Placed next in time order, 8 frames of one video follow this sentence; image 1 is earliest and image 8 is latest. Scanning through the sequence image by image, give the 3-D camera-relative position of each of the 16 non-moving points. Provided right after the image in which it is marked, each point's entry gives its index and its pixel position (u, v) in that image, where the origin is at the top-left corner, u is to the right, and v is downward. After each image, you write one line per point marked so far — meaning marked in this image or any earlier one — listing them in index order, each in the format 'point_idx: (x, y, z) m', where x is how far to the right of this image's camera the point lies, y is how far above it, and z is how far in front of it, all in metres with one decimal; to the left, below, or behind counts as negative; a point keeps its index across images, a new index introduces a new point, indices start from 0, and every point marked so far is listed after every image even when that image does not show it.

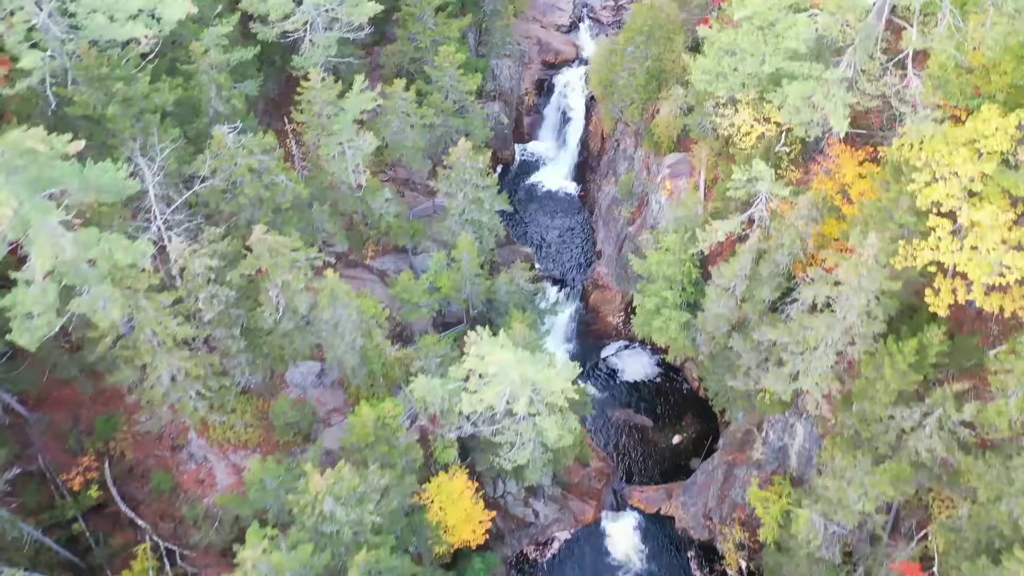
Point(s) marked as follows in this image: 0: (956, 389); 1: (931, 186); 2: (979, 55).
0: (+9.6, -2.1, +17.7) m
1: (+9.0, +2.2, +17.4) m
2: (+9.6, +4.9, +16.9) m
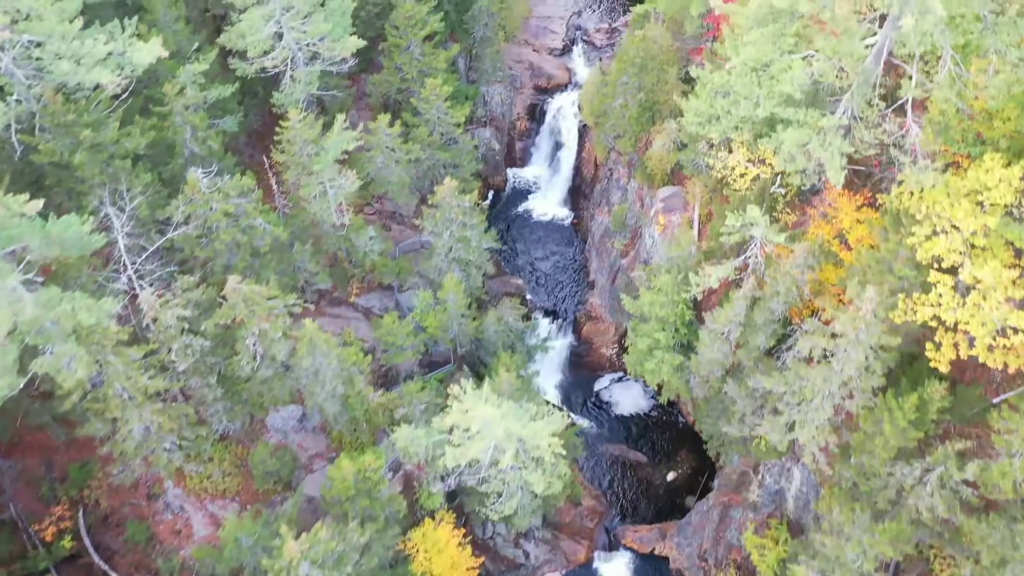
0: (+9.3, -3.3, +17.0) m
1: (+8.6, +1.0, +16.7) m
2: (+9.3, +3.7, +16.1) m
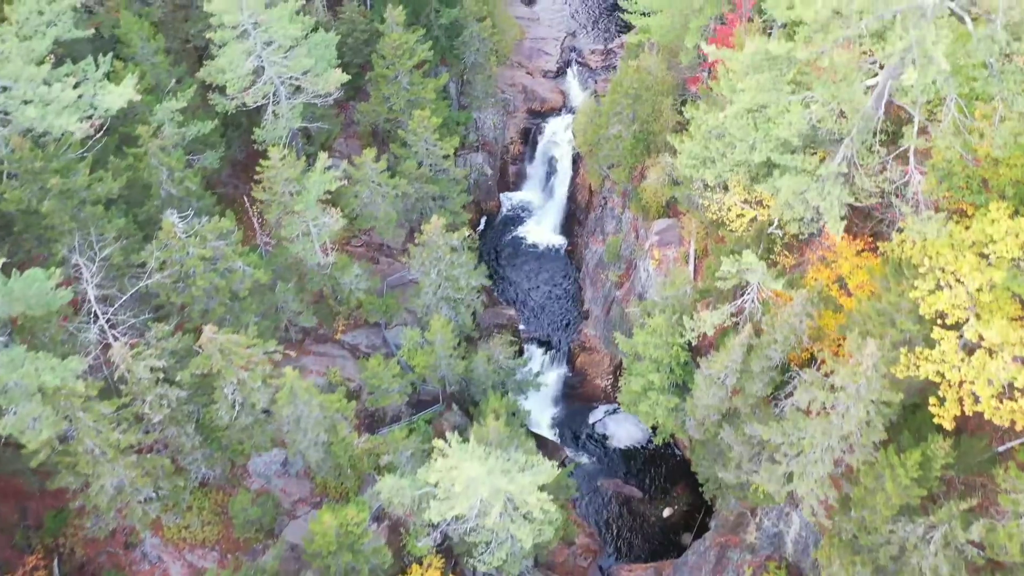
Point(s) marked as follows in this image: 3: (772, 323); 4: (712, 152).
0: (+9.0, -4.4, +16.2) m
1: (+8.3, -0.1, +15.9) m
2: (+9.0, +2.6, +15.4) m
3: (+6.1, -0.8, +19.1) m
4: (+4.6, +3.1, +18.7) m
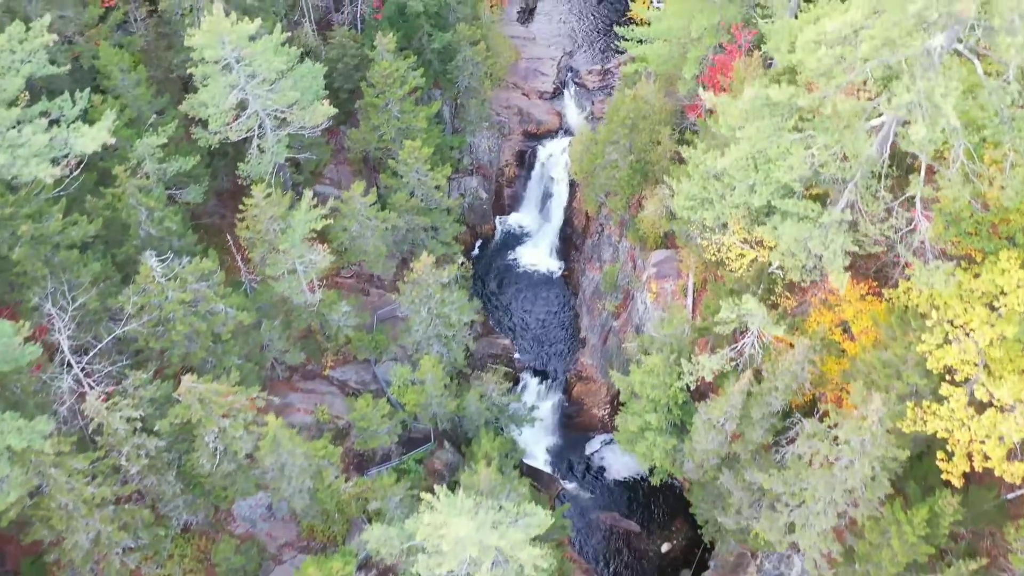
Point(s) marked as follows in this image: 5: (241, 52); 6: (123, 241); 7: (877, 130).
0: (+8.8, -5.4, +15.5) m
1: (+8.1, -1.1, +15.2) m
2: (+8.8, +1.6, +14.7) m
3: (+5.9, -1.8, +18.4) m
4: (+4.4, +2.1, +18.0) m
5: (-6.4, +5.6, +19.4) m
6: (-9.4, +1.1, +19.7) m
7: (+6.7, +2.9, +15.1) m
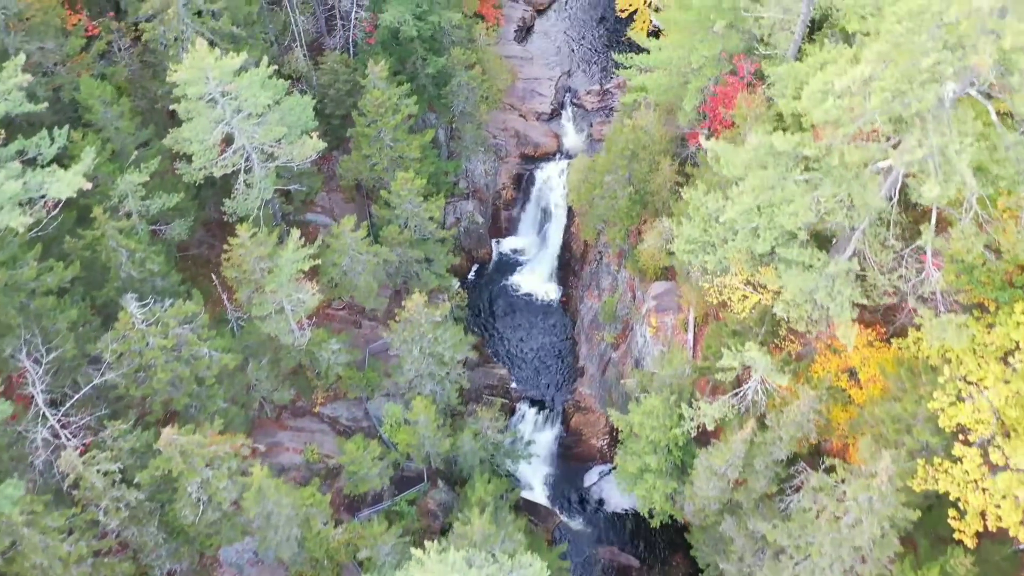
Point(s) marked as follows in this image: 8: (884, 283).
0: (+8.6, -6.4, +14.8) m
1: (+7.9, -2.1, +14.6) m
2: (+8.6, +0.6, +14.1) m
3: (+5.8, -2.8, +17.7) m
4: (+4.3, +1.1, +17.3) m
5: (-6.6, +4.6, +18.8) m
6: (-9.5, +0.1, +19.0) m
7: (+6.6, +1.9, +14.4) m
8: (+7.1, +0.1, +15.5) m
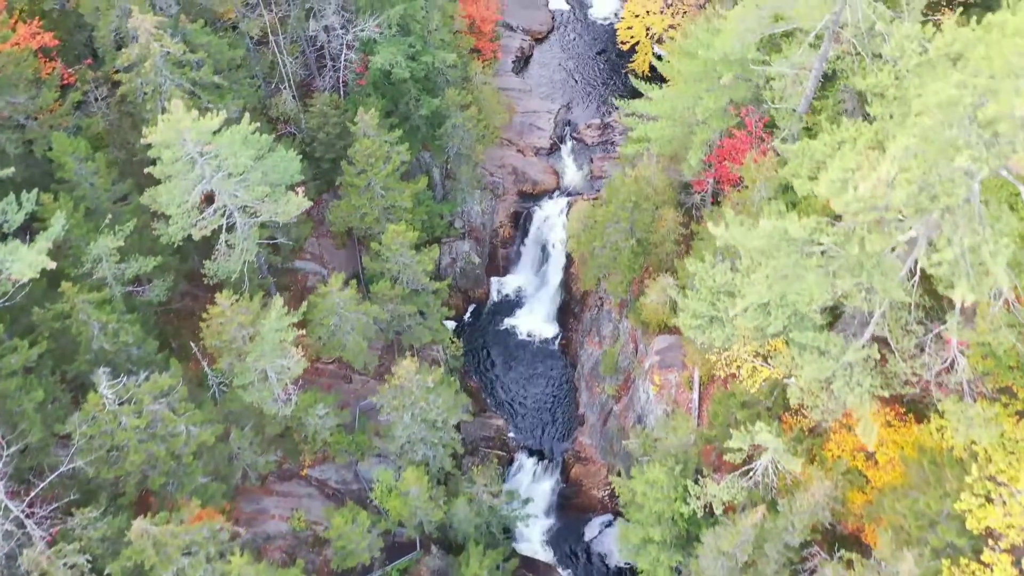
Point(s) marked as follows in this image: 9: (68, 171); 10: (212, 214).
0: (+8.5, -7.9, +13.8) m
1: (+7.8, -3.6, +13.5) m
2: (+8.5, -0.9, +13.0) m
3: (+5.7, -4.4, +16.7) m
4: (+4.2, -0.5, +16.3) m
5: (-6.7, +3.1, +17.7) m
6: (-9.6, -1.4, +18.0) m
7: (+6.5, +0.4, +13.3) m
8: (+7.0, -1.4, +14.4) m
9: (-10.4, +2.7, +19.0) m
10: (-7.1, +1.8, +19.2) m
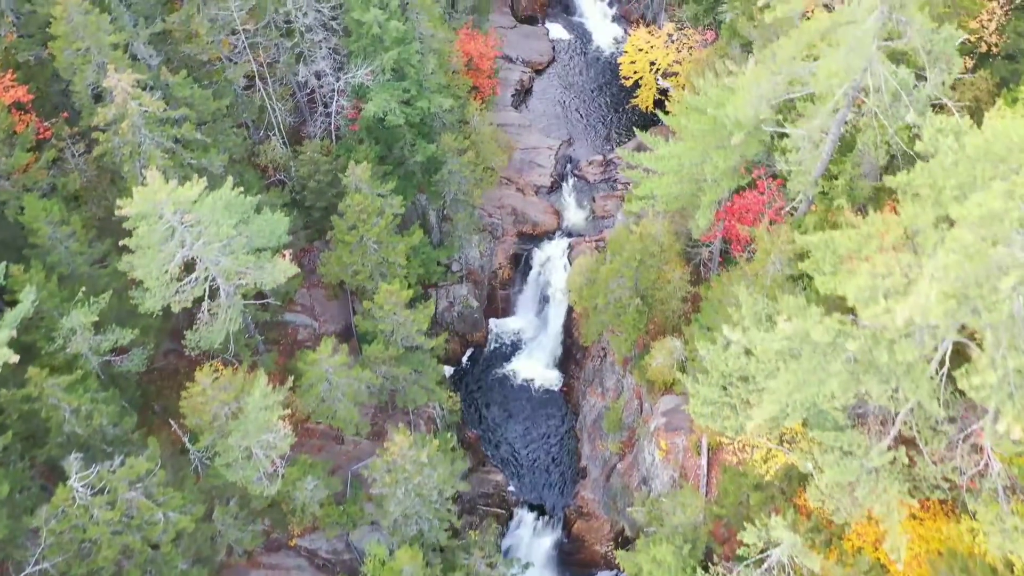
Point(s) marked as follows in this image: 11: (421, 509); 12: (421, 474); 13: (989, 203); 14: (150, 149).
0: (+8.5, -9.5, +12.7) m
1: (+7.8, -5.2, +12.4) m
2: (+8.5, -2.5, +11.9) m
3: (+5.6, -6.0, +15.6) m
4: (+4.1, -2.1, +15.2) m
5: (-6.7, +1.5, +16.7) m
6: (-9.7, -3.0, +16.9) m
7: (+6.4, -1.2, +12.3) m
8: (+6.9, -3.0, +13.4) m
9: (-10.4, +1.1, +18.0) m
10: (-7.1, +0.1, +18.2) m
11: (-2.2, -5.4, +19.9) m
12: (-2.2, -4.3, +19.3) m
13: (+5.6, +1.0, +9.6) m
14: (-8.2, +3.1, +18.5) m
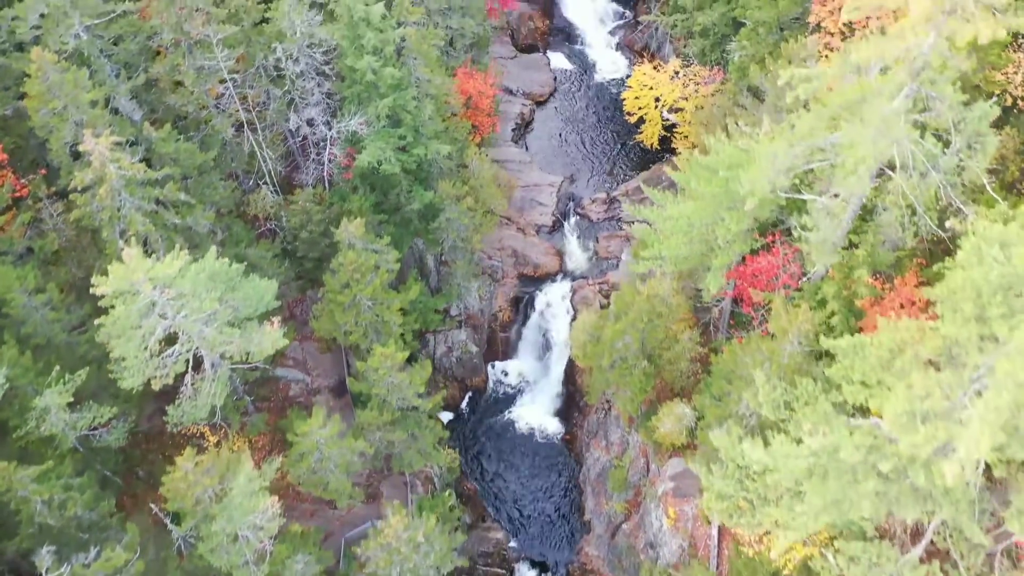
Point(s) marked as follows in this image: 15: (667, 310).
0: (+8.5, -11.0, +11.6) m
1: (+7.8, -6.7, +11.4) m
2: (+8.5, -4.0, +10.9) m
3: (+5.7, -7.5, +14.5) m
4: (+4.1, -3.6, +14.2) m
5: (-6.7, -0.1, +15.7) m
6: (-9.7, -4.6, +15.9) m
7: (+6.5, -2.7, +11.2) m
8: (+7.0, -4.5, +12.4) m
9: (-10.4, -0.4, +17.0) m
10: (-7.1, -1.4, +17.2) m
11: (-2.2, -6.9, +18.8) m
12: (-2.2, -5.9, +18.3) m
13: (+5.6, -0.5, +8.6) m
14: (-8.2, +1.6, +17.5) m
15: (+3.8, -0.6, +19.9) m
